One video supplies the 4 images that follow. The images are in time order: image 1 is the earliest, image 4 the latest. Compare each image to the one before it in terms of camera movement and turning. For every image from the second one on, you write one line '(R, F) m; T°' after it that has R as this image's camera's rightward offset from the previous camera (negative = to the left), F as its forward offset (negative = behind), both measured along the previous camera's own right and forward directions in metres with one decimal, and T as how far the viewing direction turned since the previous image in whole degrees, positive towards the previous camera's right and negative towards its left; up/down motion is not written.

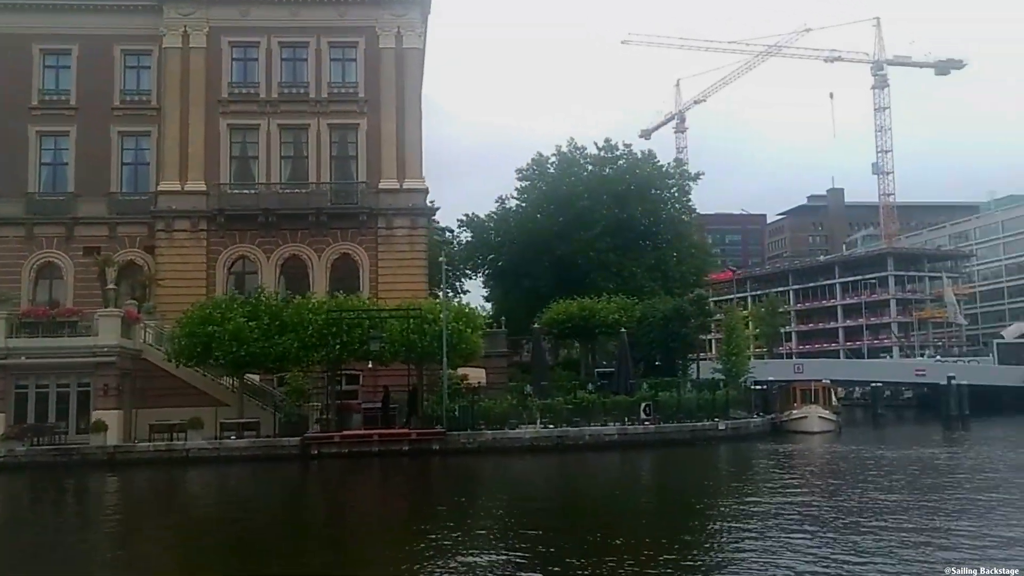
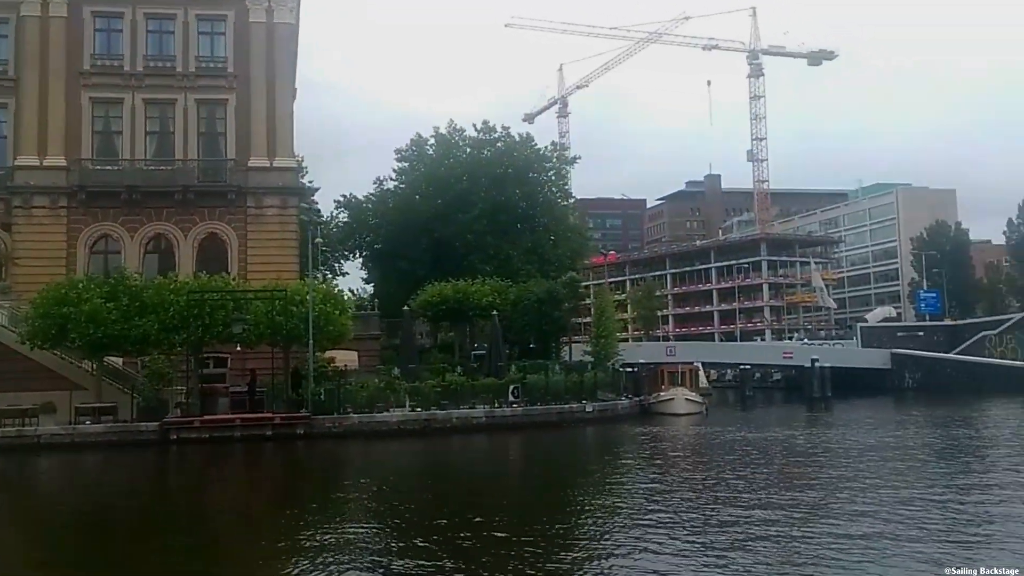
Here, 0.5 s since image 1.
(+1.5, 0.0) m; +5°
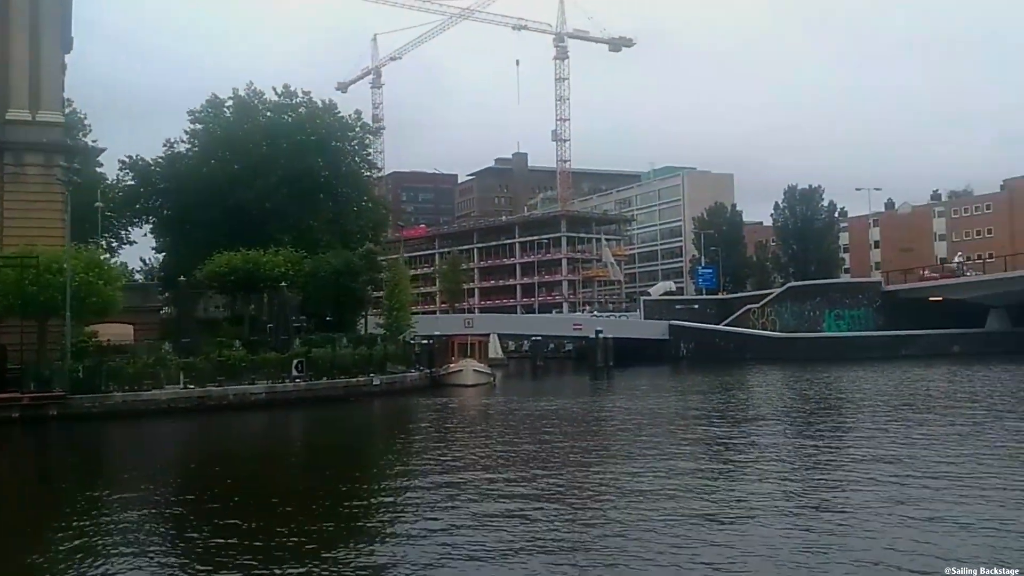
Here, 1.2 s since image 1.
(+1.2, -0.4) m; +11°
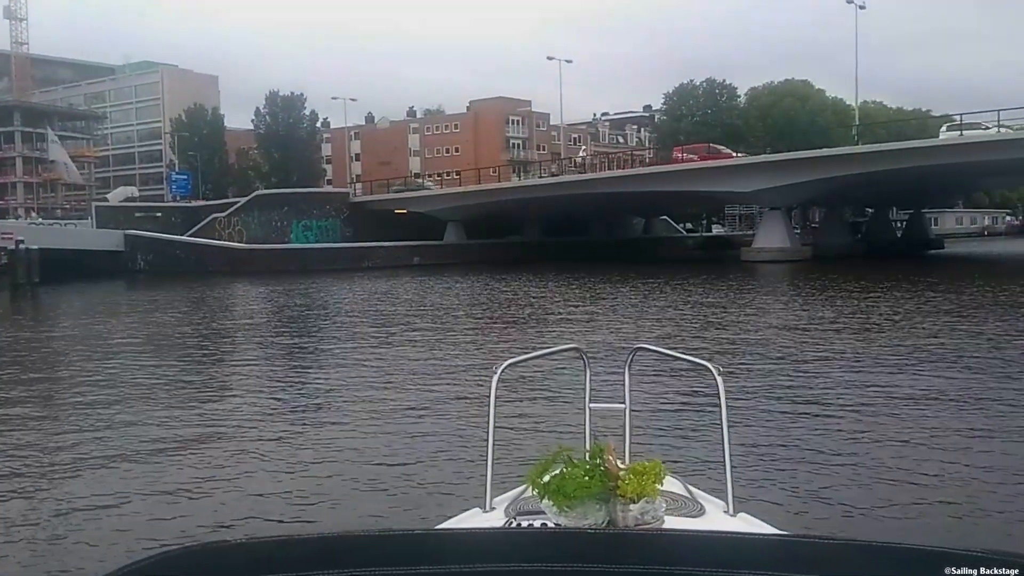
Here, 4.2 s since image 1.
(+4.6, 0.0) m; +26°
